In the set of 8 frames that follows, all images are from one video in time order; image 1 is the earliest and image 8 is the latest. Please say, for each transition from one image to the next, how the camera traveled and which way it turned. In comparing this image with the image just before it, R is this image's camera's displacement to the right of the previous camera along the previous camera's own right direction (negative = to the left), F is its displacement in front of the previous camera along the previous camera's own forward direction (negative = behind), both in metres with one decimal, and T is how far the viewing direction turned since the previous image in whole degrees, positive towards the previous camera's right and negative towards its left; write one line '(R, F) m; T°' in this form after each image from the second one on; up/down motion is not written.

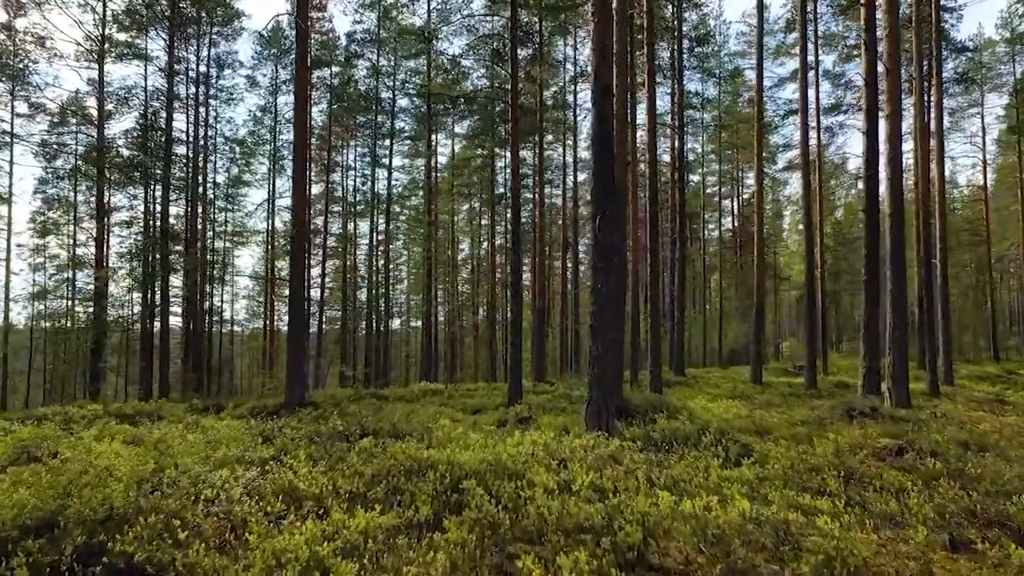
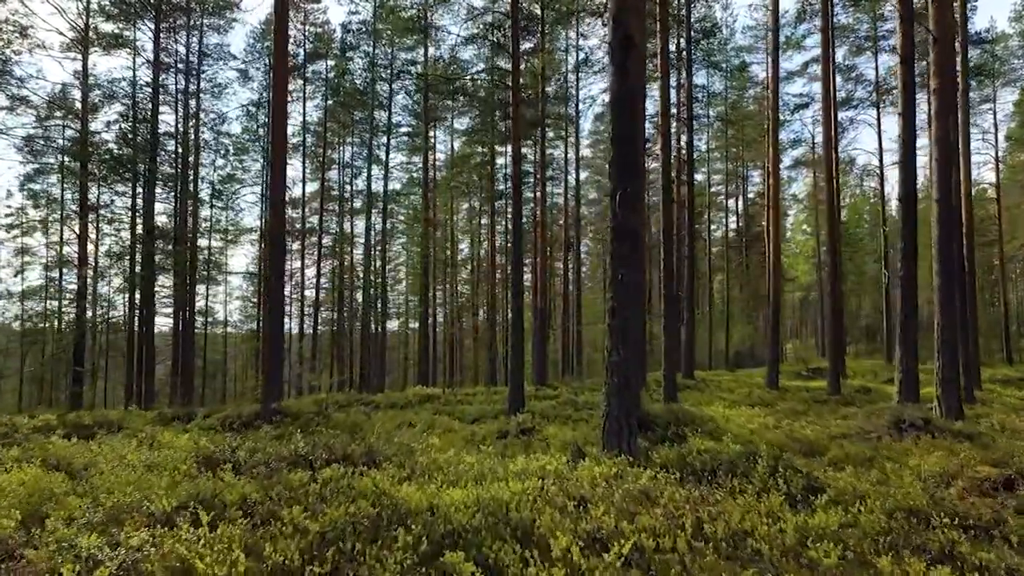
(0.0, +1.1) m; 0°
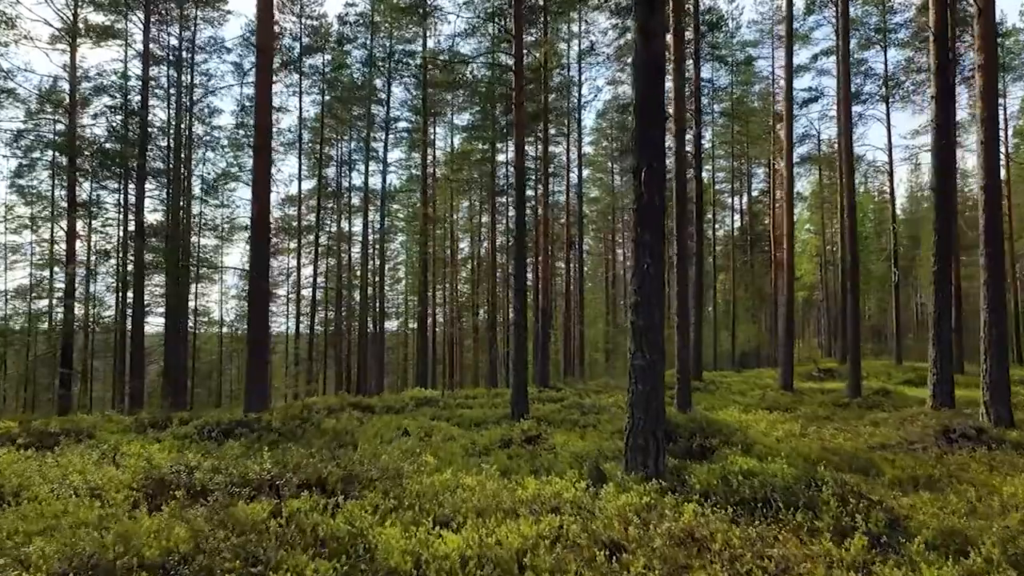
(0.0, +0.8) m; 0°
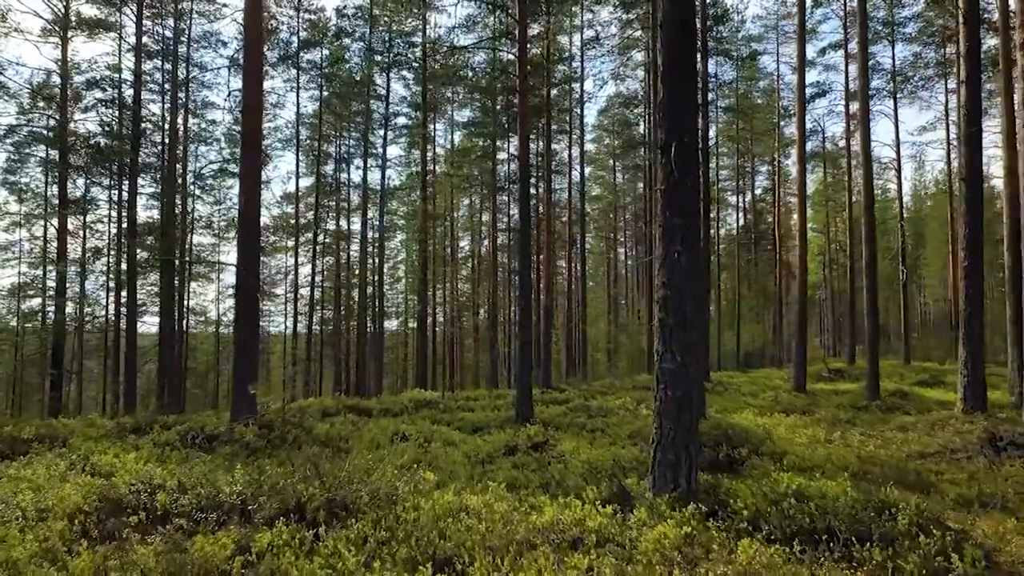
(-0.1, +0.6) m; 0°
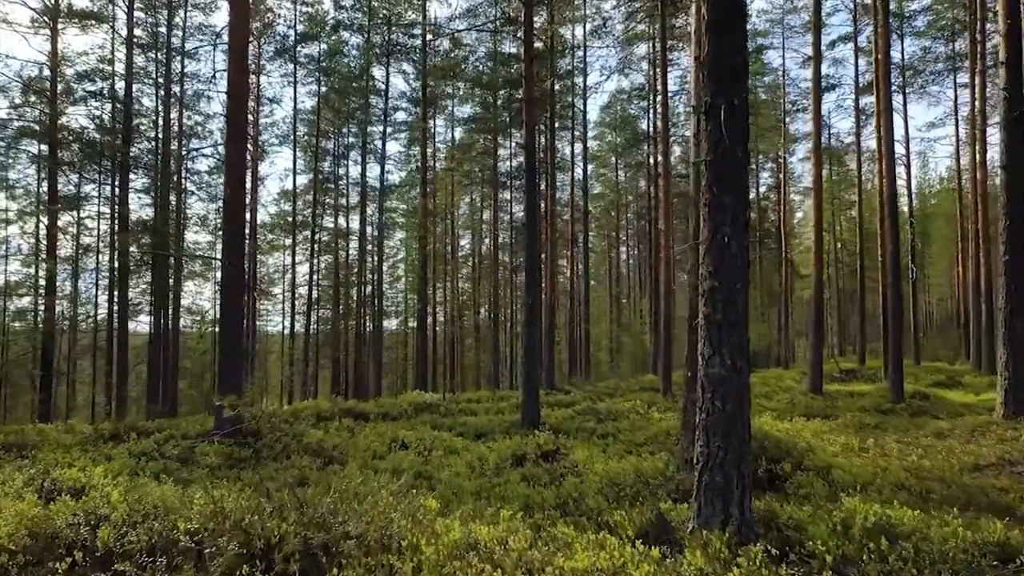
(-0.1, +0.7) m; 0°
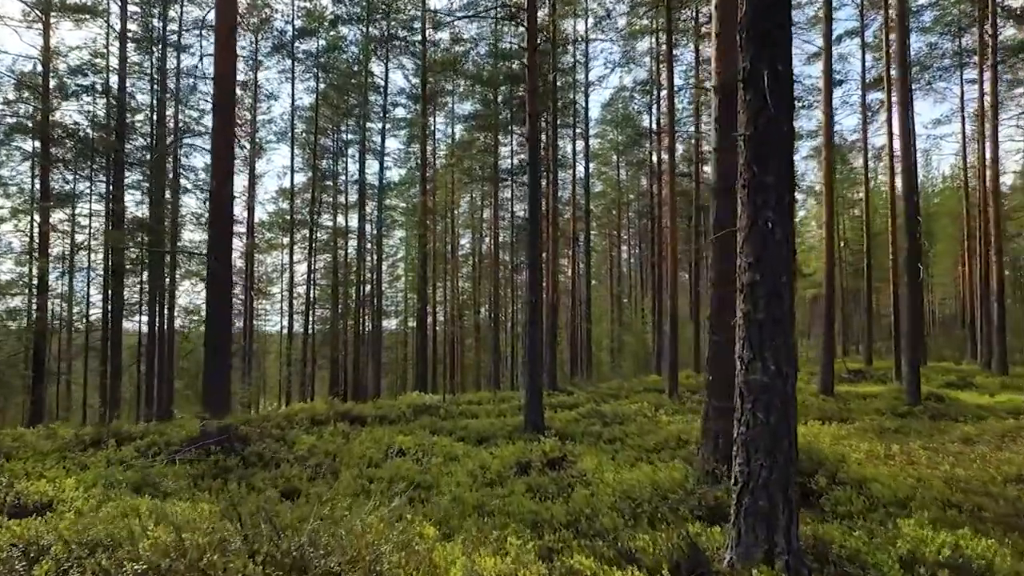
(0.0, +0.5) m; 0°
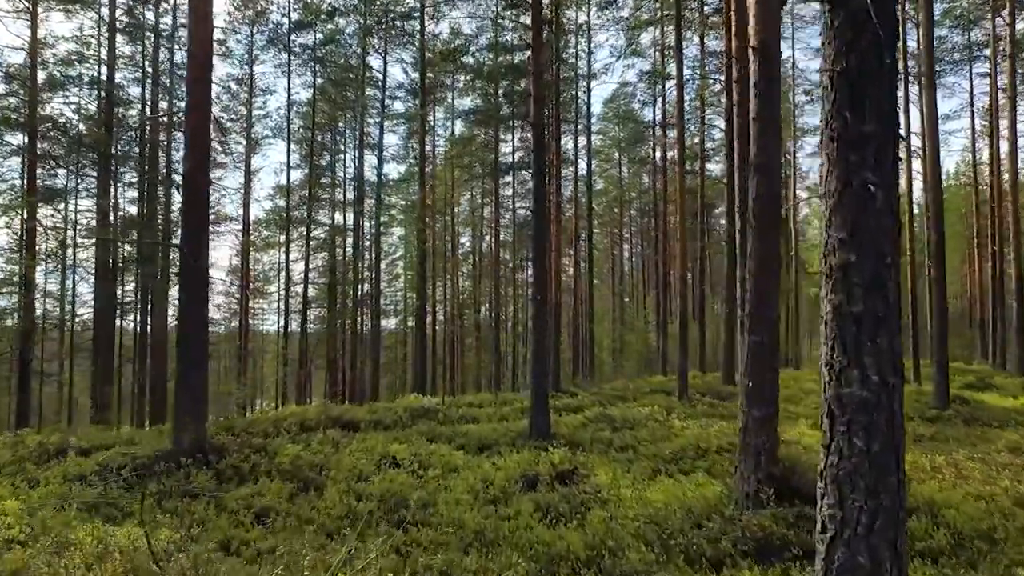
(-0.1, +0.7) m; 0°
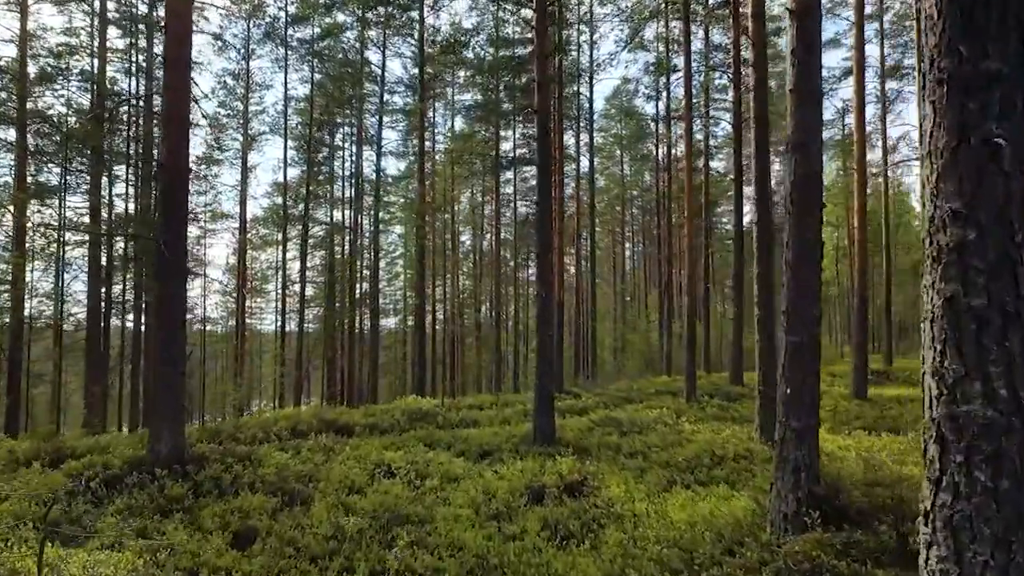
(0.0, +0.5) m; 0°
